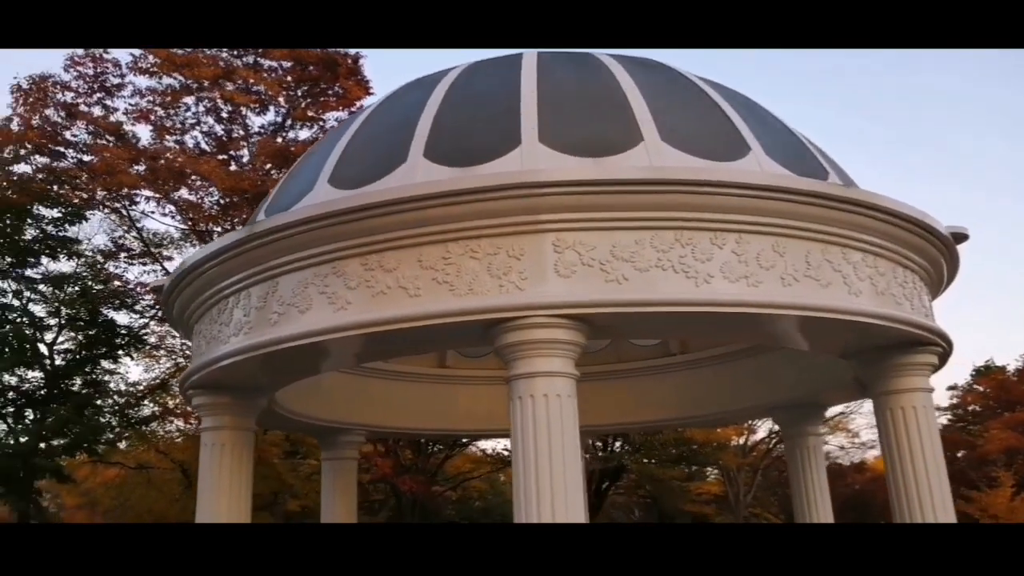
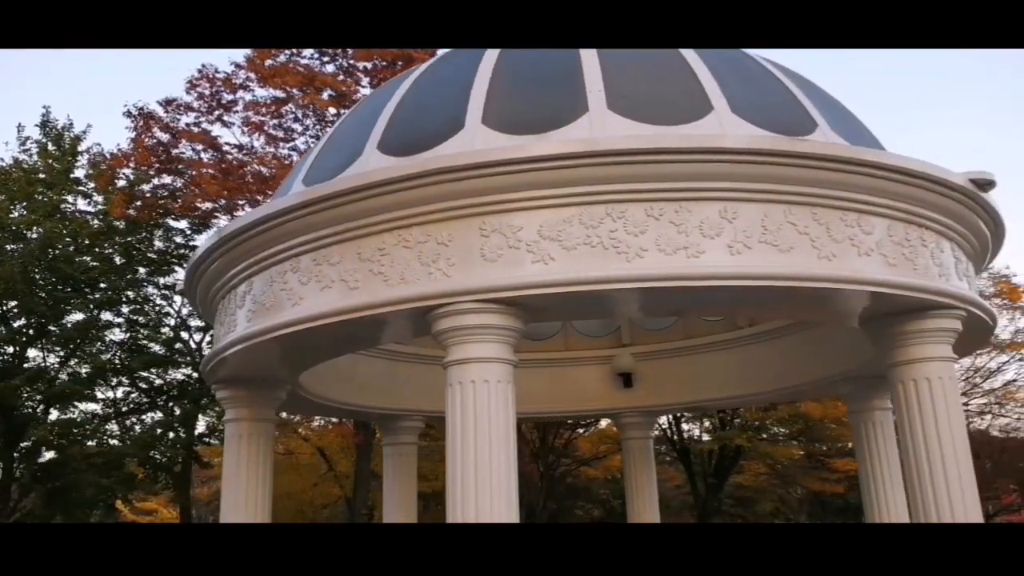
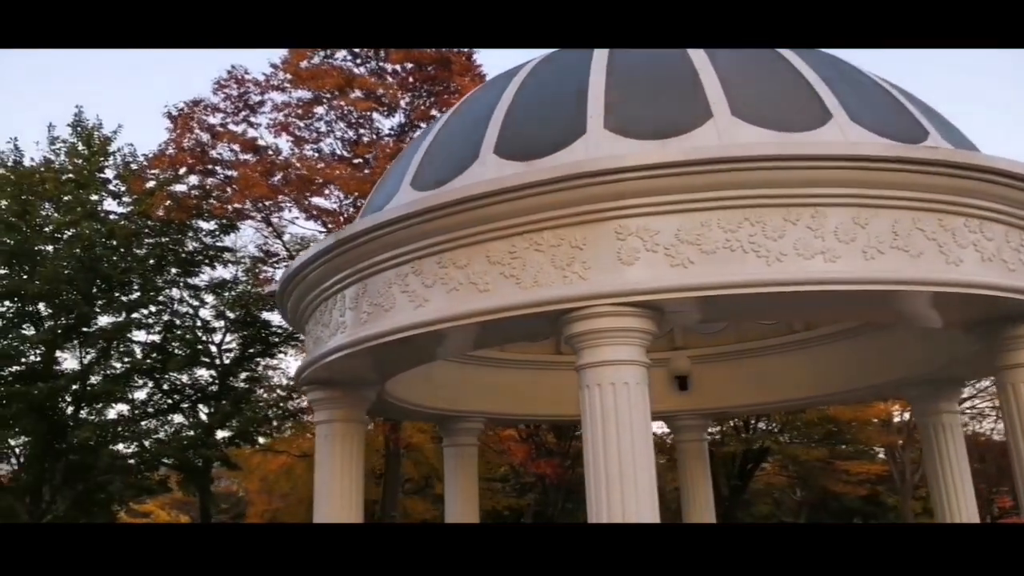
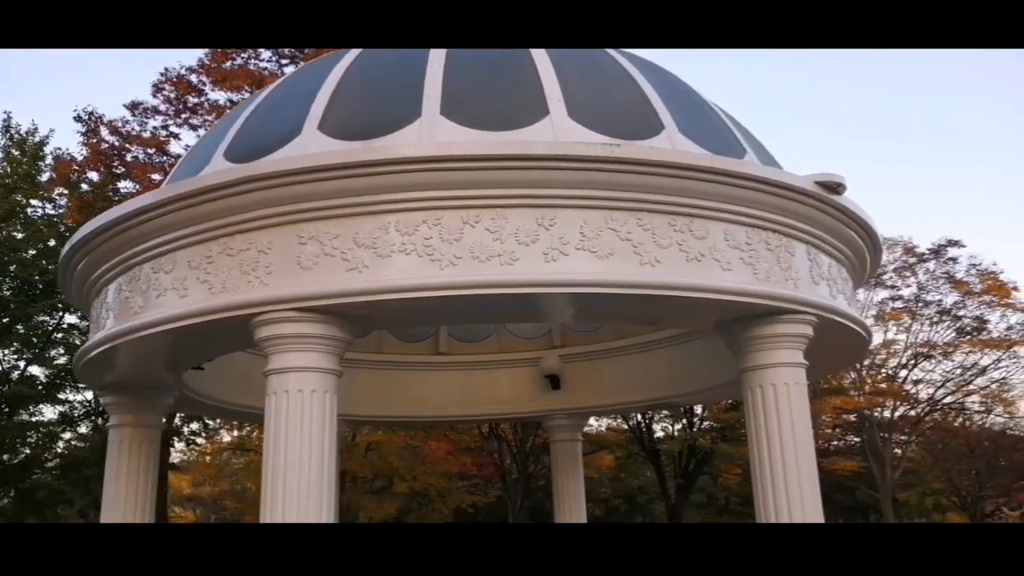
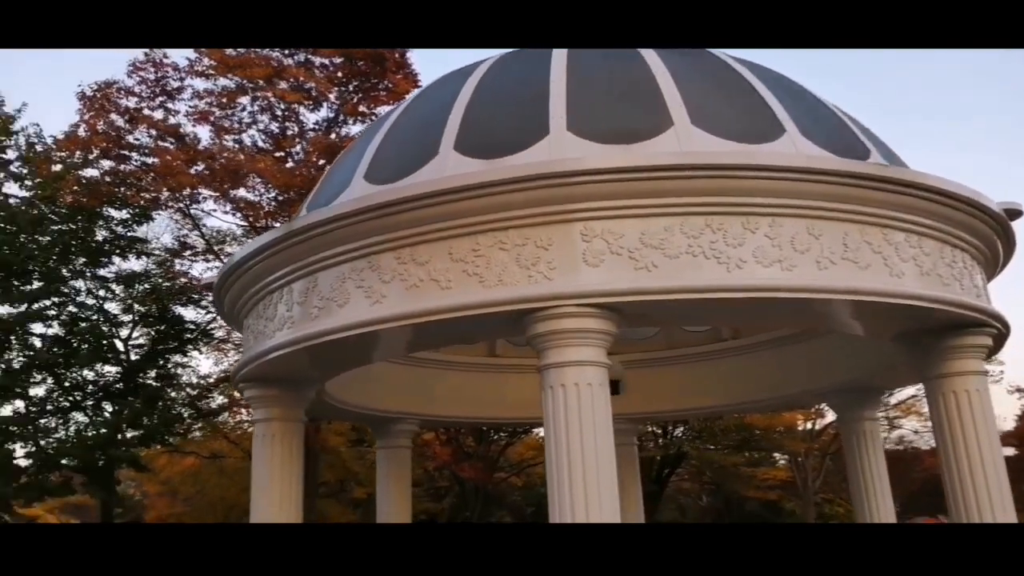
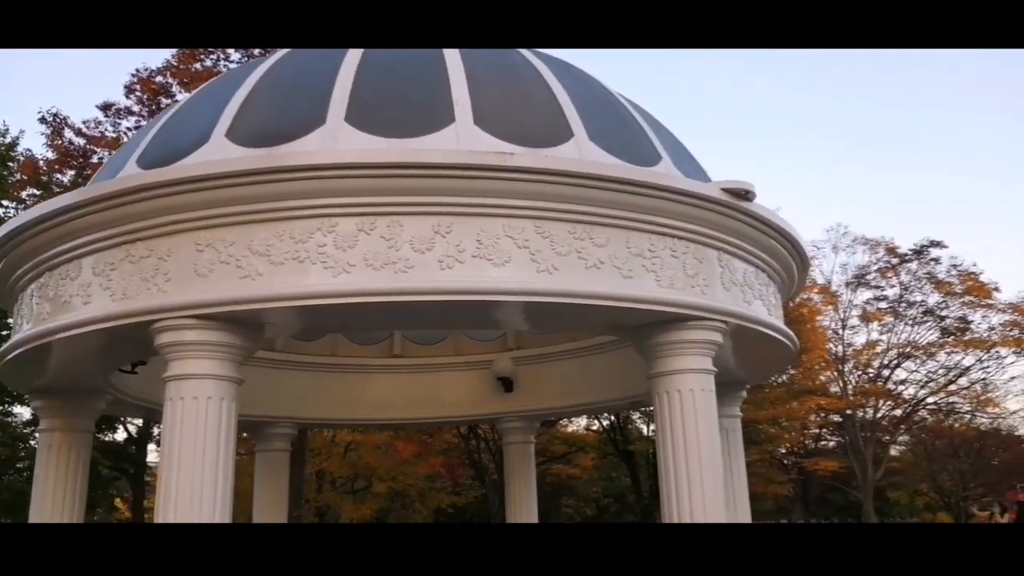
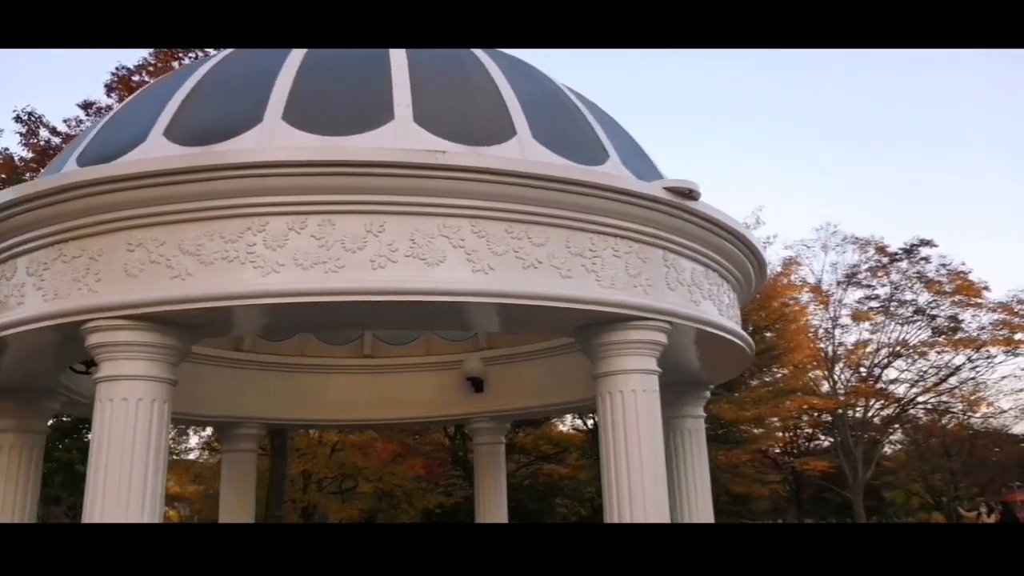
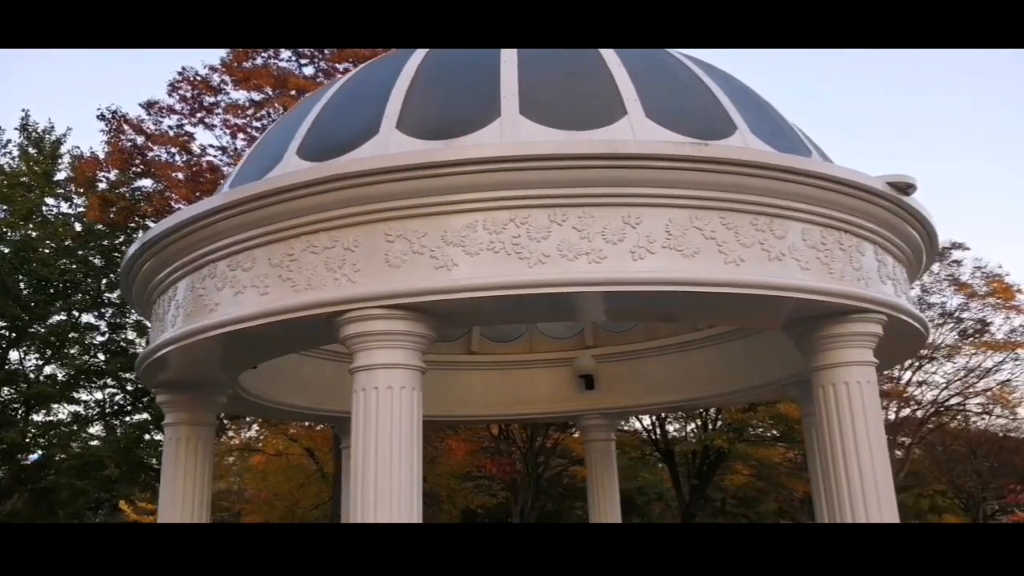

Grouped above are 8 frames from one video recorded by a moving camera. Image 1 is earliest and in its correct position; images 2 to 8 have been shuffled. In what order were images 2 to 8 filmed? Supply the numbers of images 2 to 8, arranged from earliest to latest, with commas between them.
5, 3, 2, 8, 4, 6, 7
